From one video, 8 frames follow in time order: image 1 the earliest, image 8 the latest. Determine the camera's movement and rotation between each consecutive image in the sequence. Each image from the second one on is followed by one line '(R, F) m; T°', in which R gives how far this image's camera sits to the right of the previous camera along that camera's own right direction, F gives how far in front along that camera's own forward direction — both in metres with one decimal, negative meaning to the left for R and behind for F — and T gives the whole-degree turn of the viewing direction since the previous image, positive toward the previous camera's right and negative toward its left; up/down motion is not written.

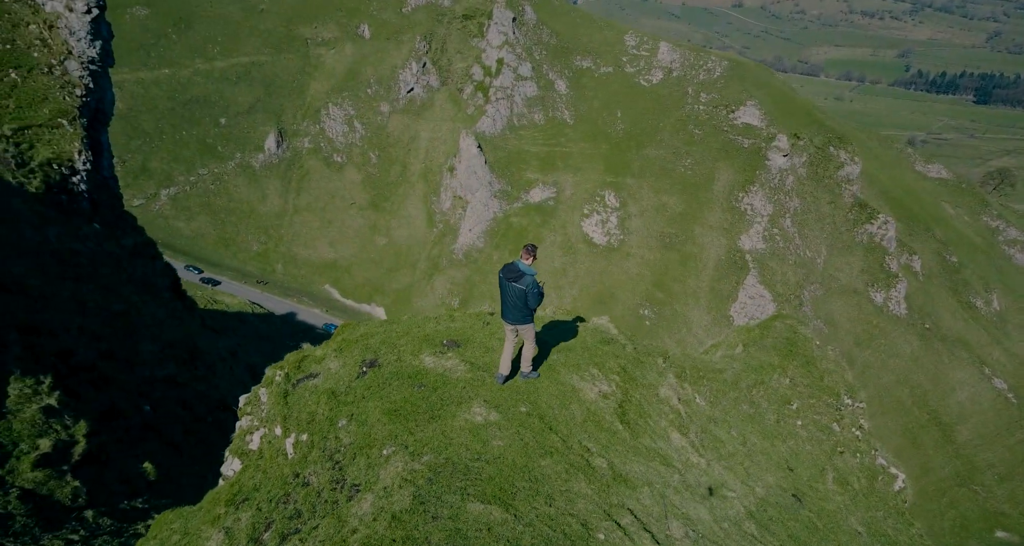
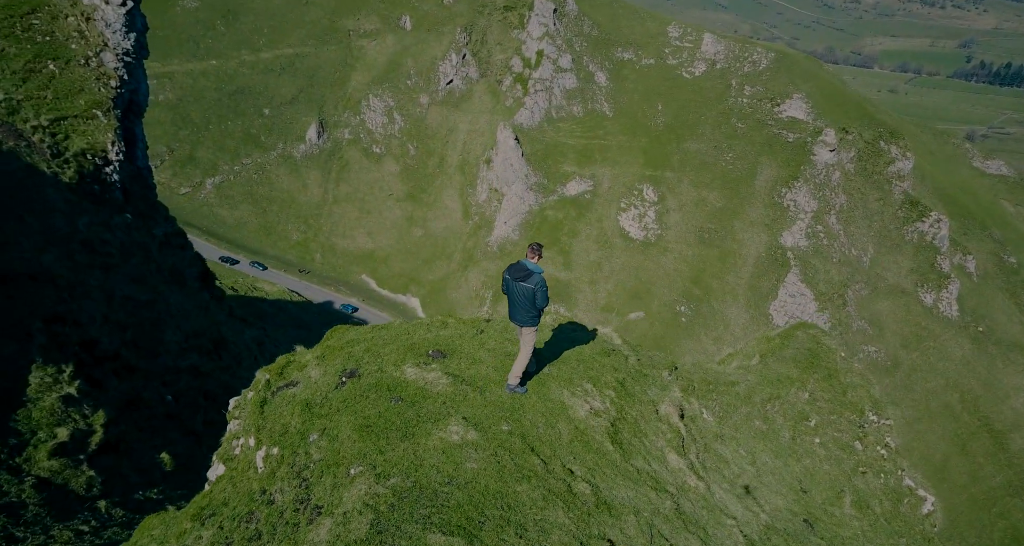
(+0.9, +0.6) m; -3°
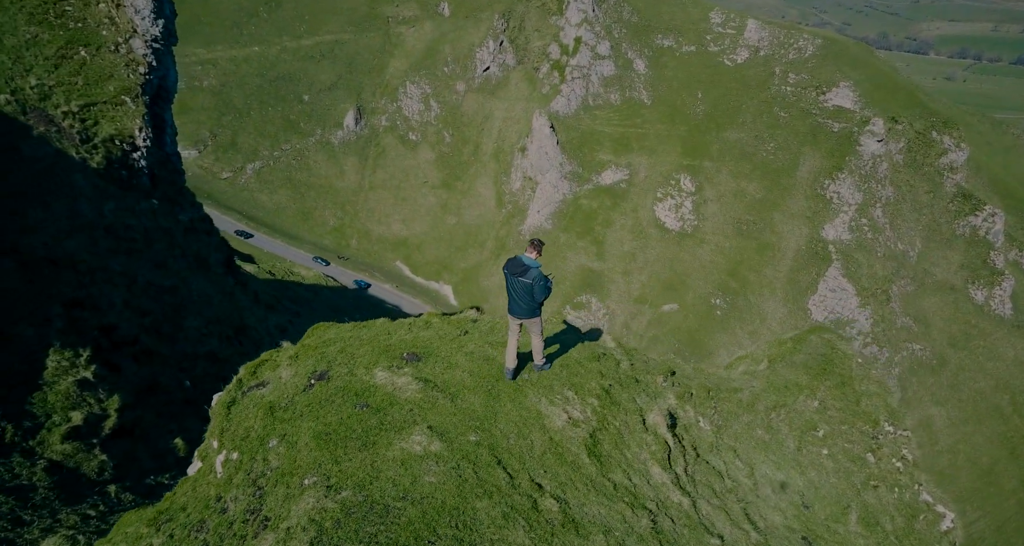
(+1.0, +0.5) m; -3°
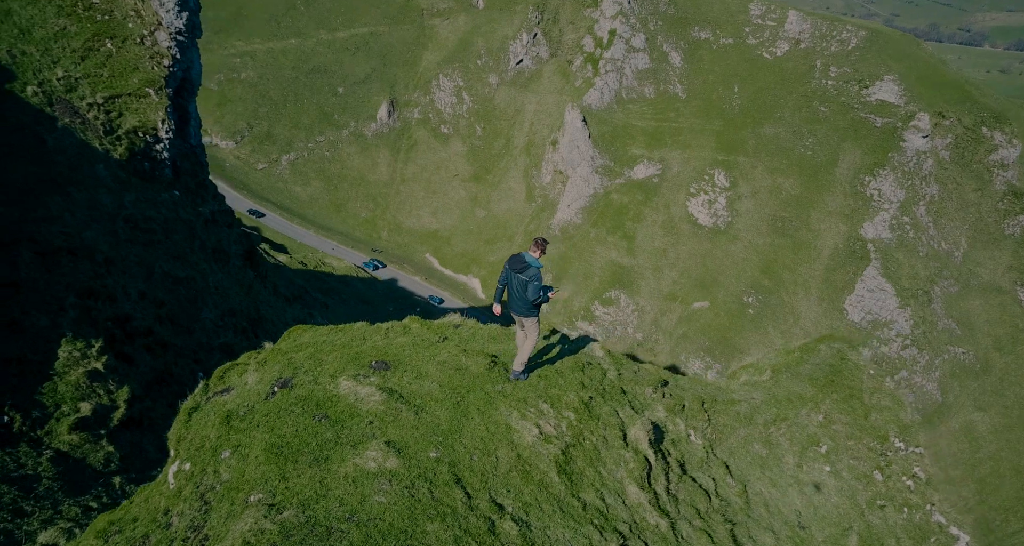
(+1.0, +0.5) m; -3°
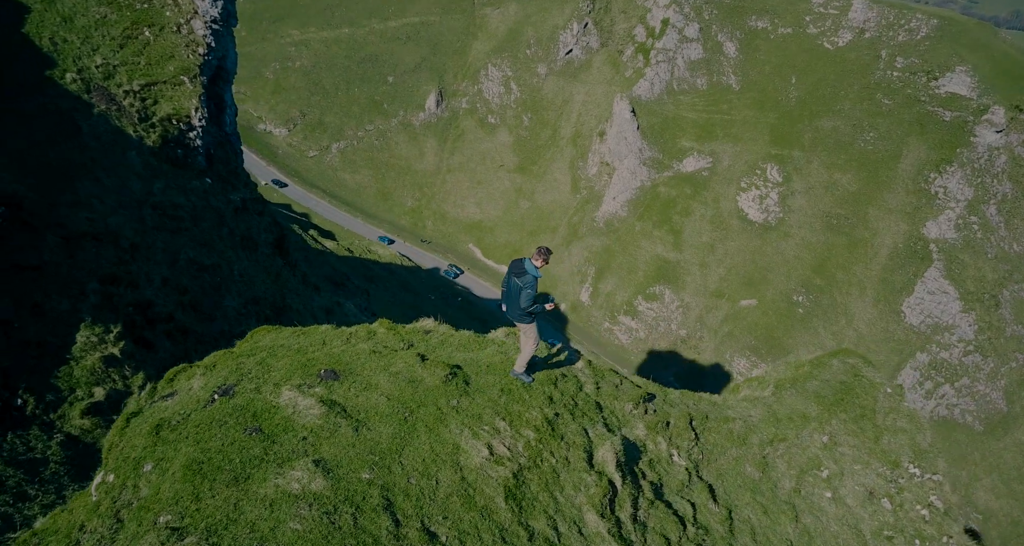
(+1.5, +0.7) m; -4°
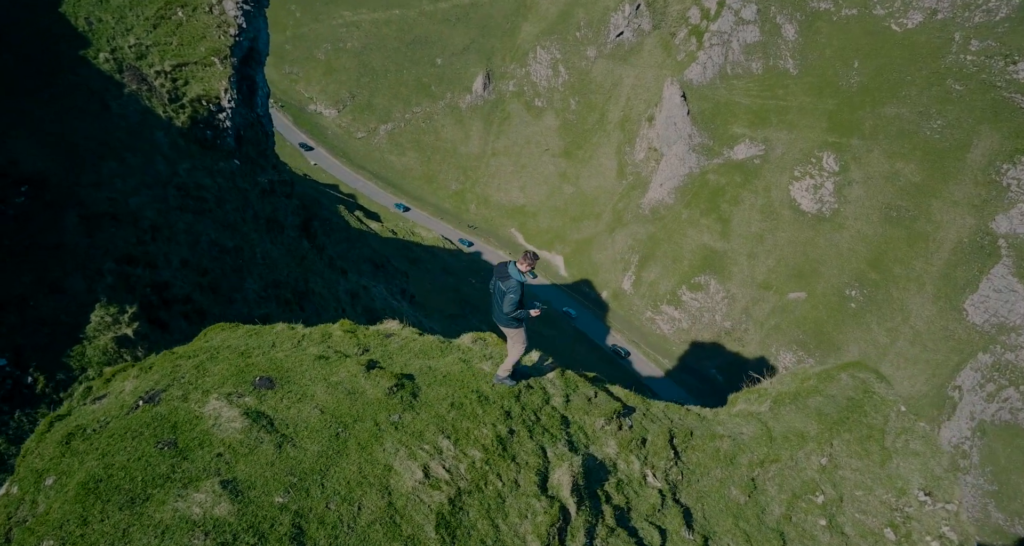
(+1.5, +0.9) m; -4°
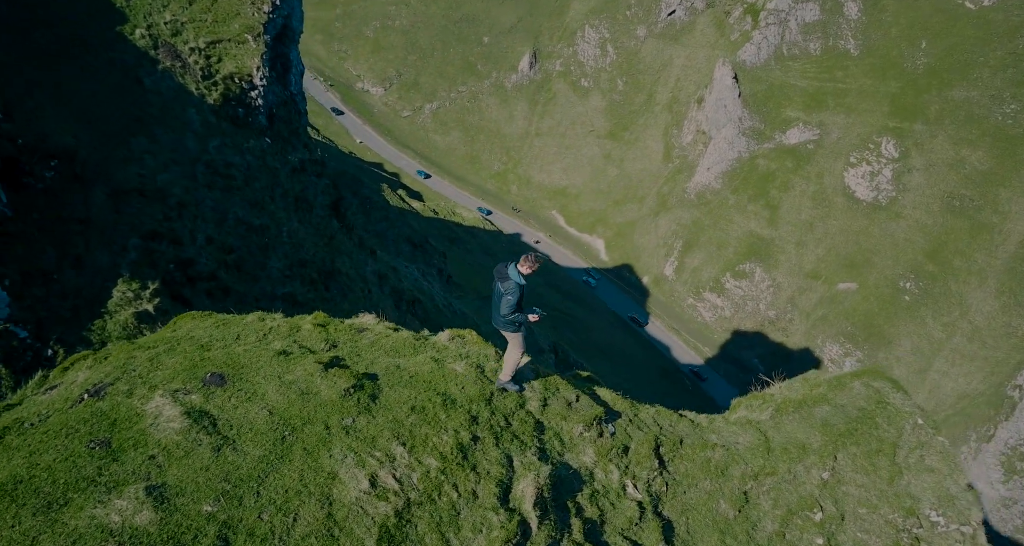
(+1.2, +0.7) m; -4°
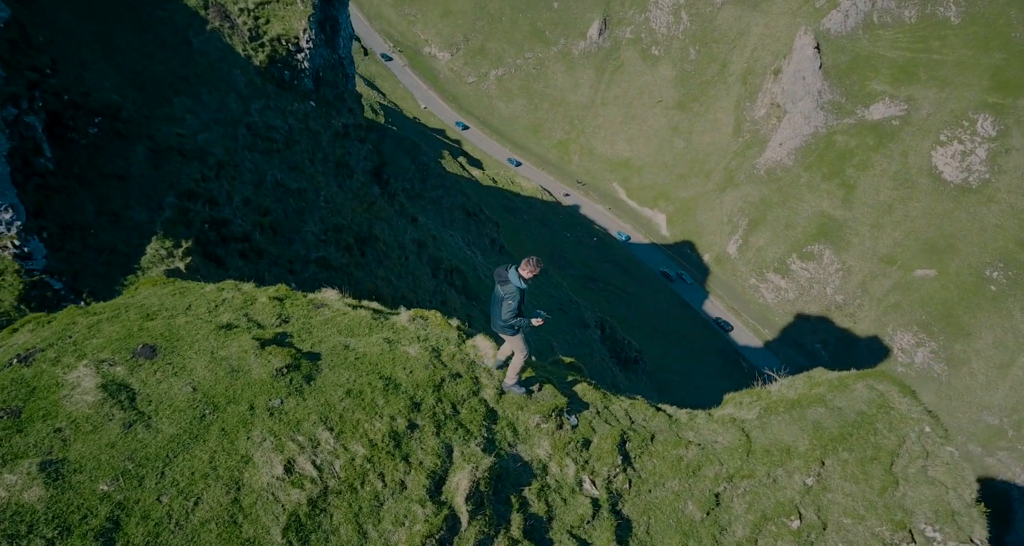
(+1.8, +0.7) m; -5°
